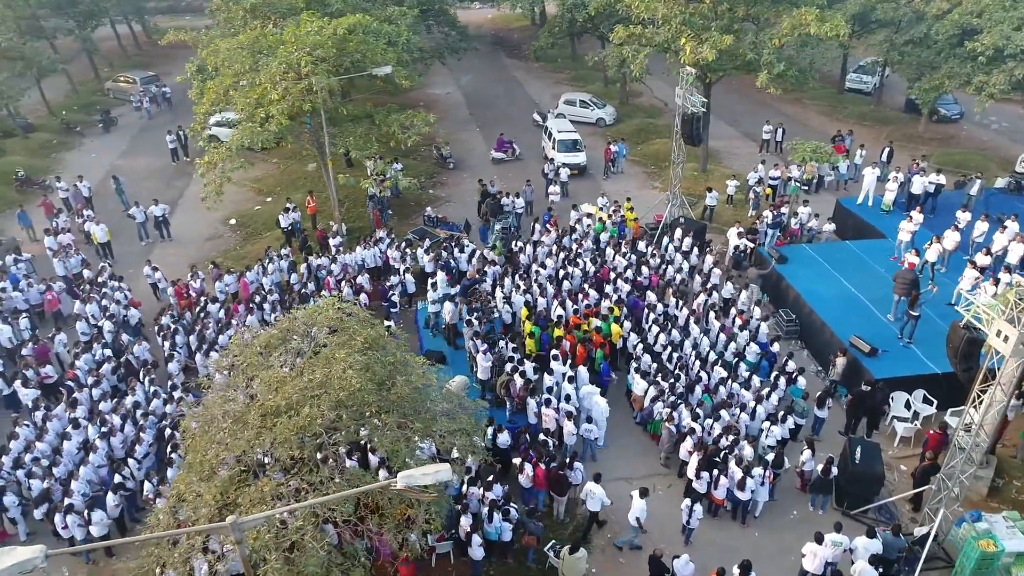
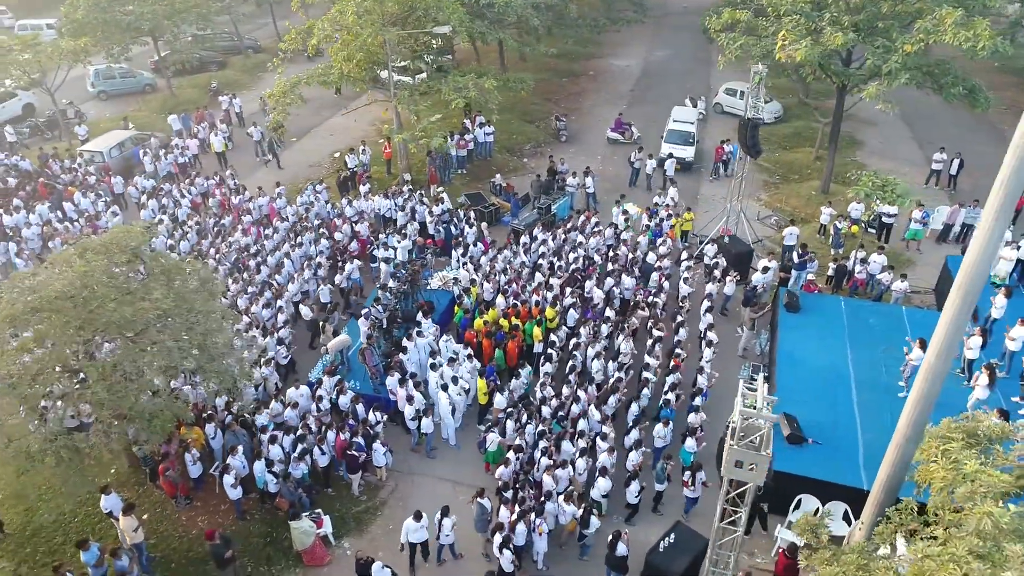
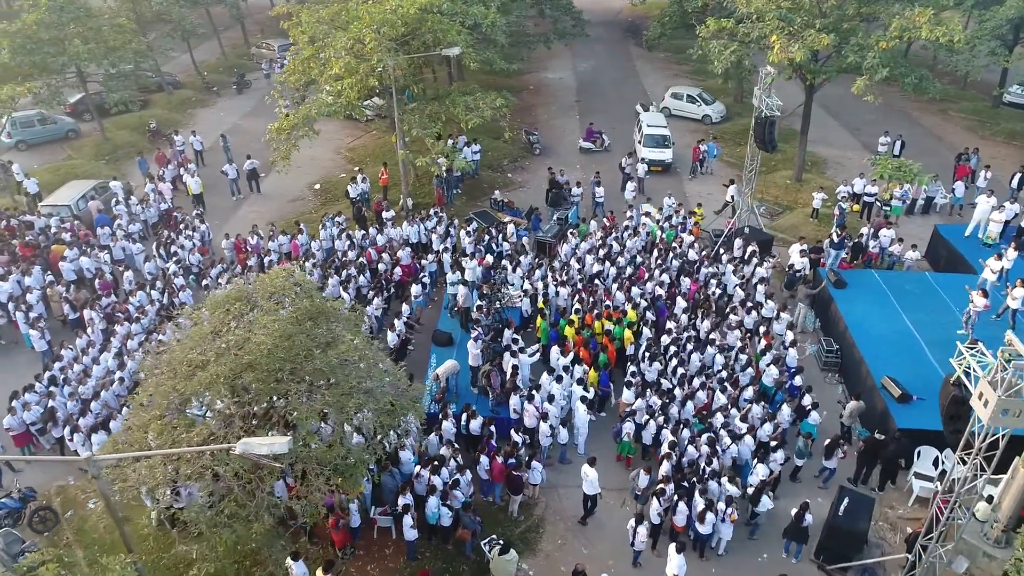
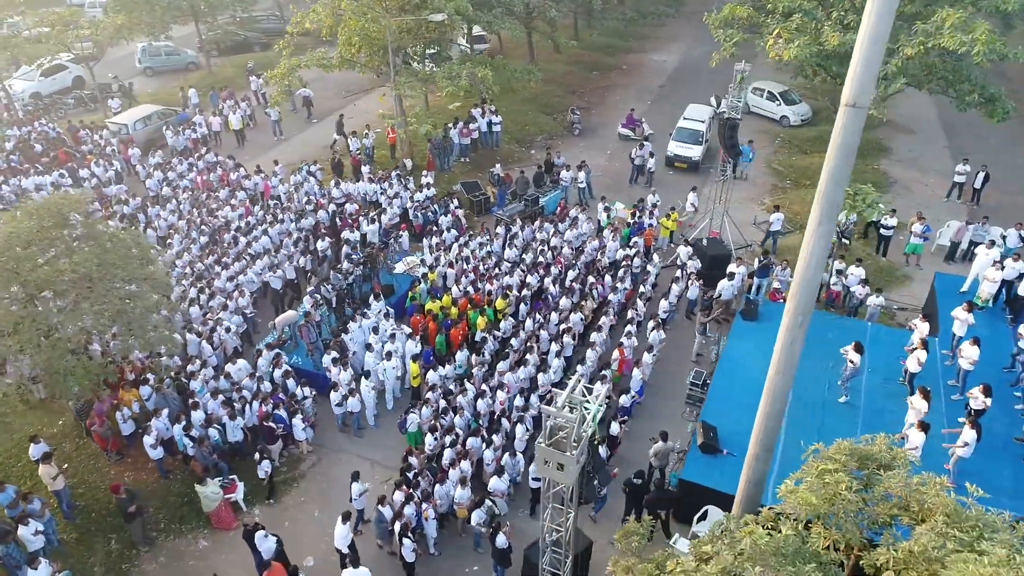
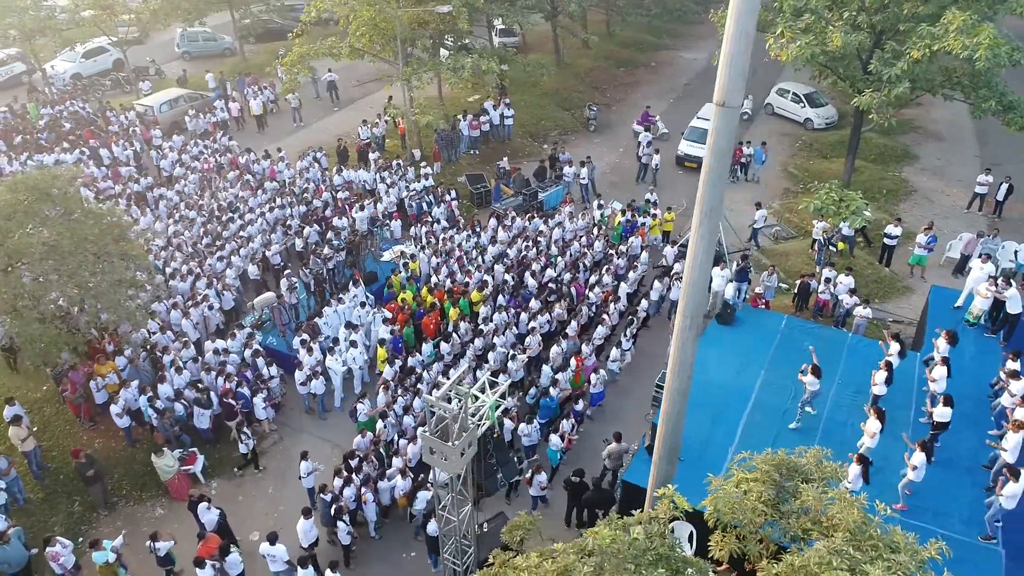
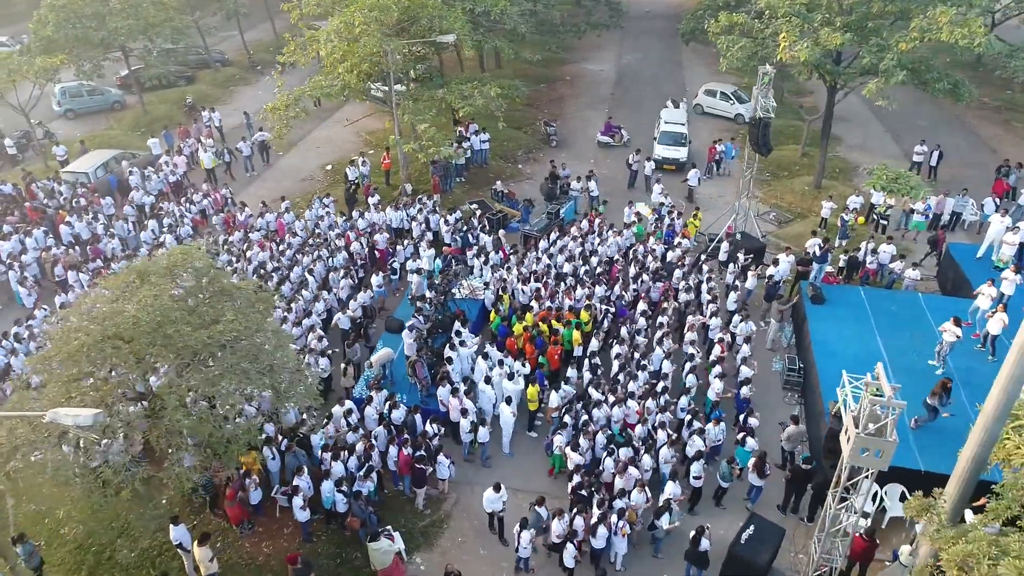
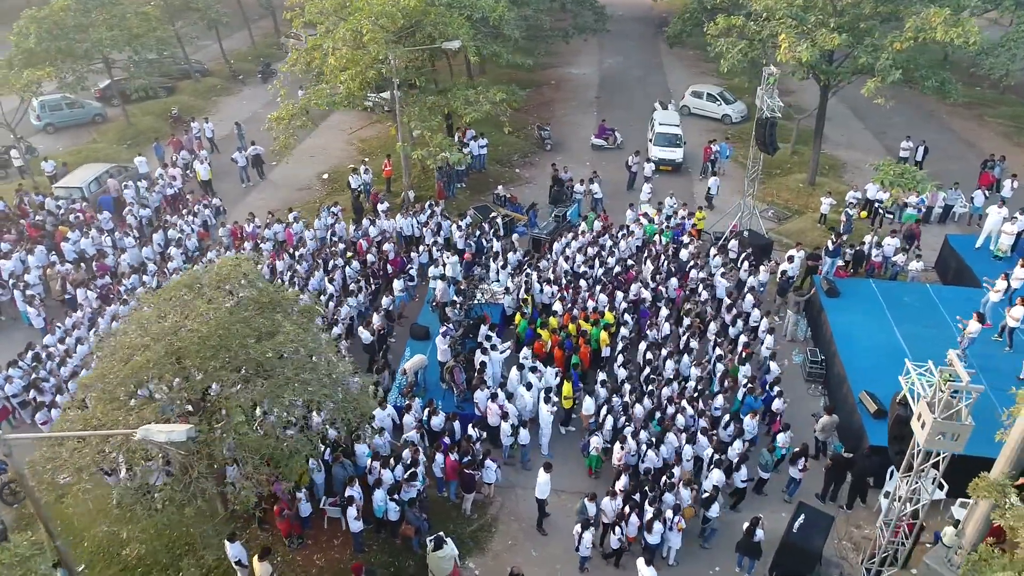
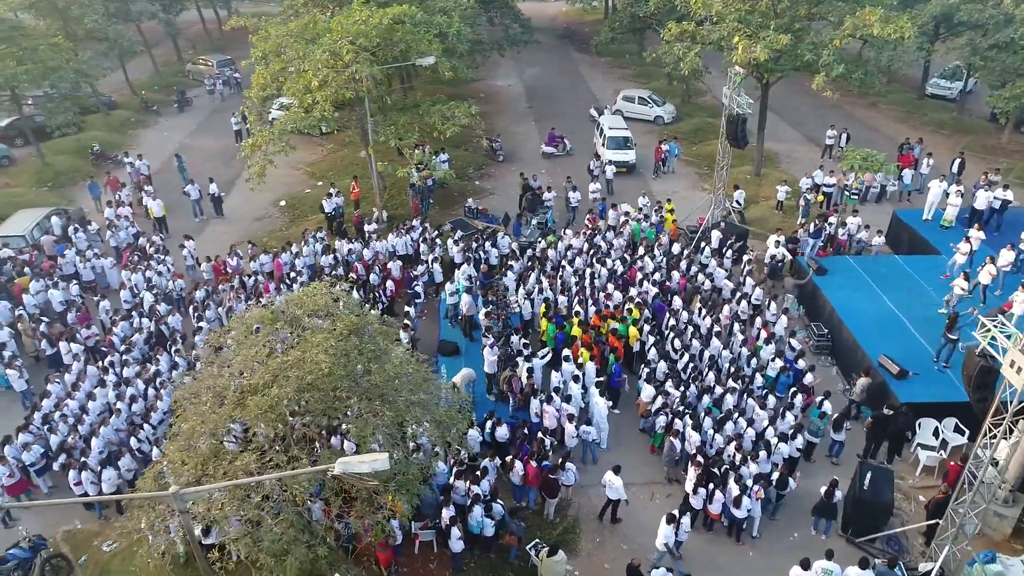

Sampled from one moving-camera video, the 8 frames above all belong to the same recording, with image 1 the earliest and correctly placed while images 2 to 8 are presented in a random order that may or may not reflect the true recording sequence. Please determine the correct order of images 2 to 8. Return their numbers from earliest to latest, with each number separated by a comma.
8, 3, 7, 6, 2, 4, 5
